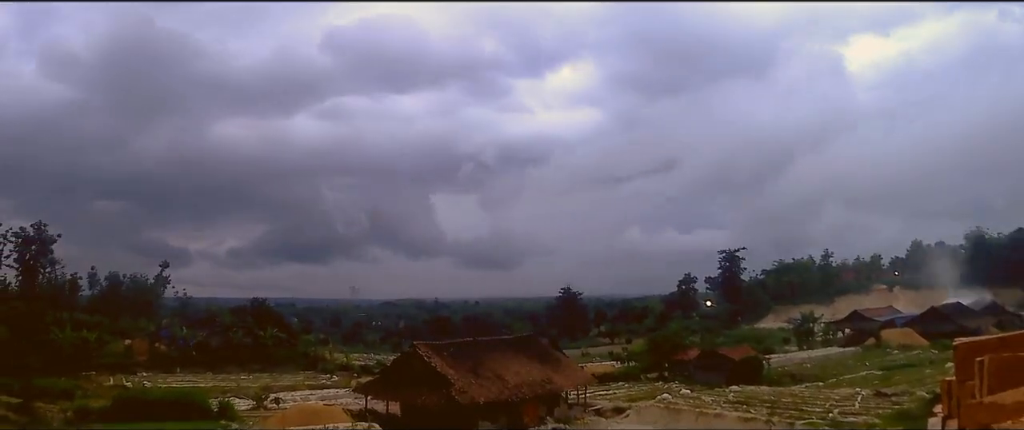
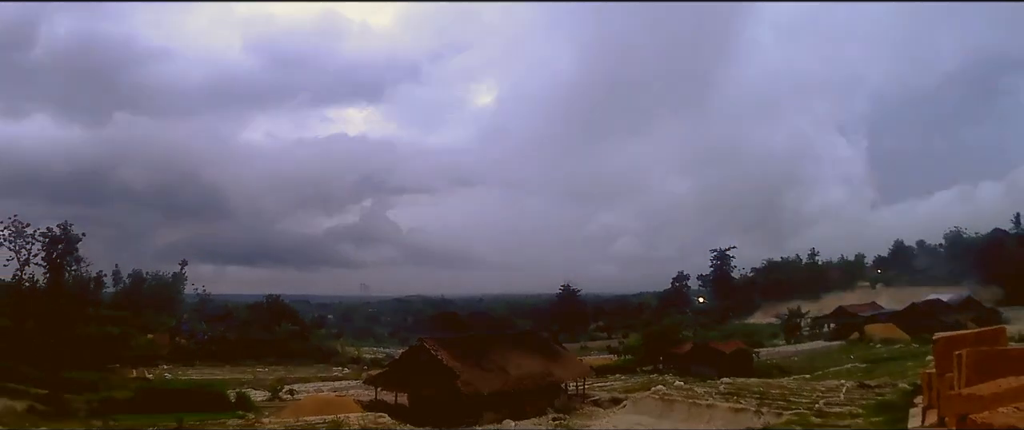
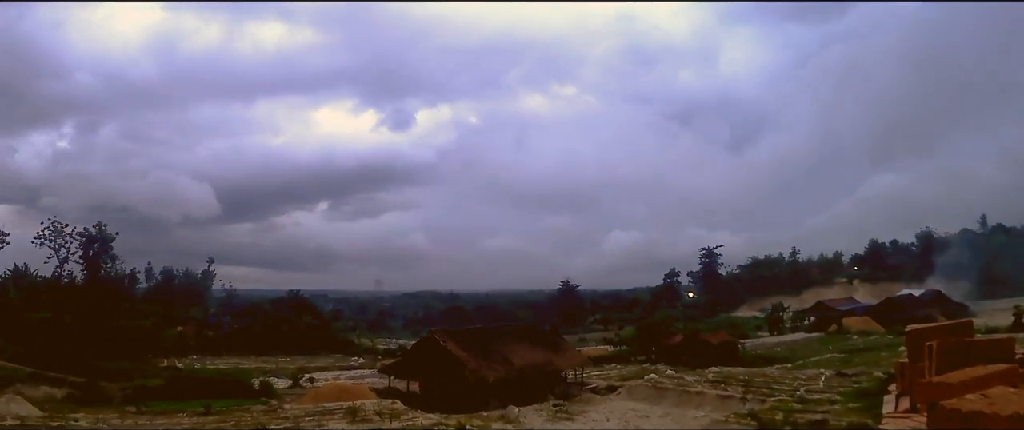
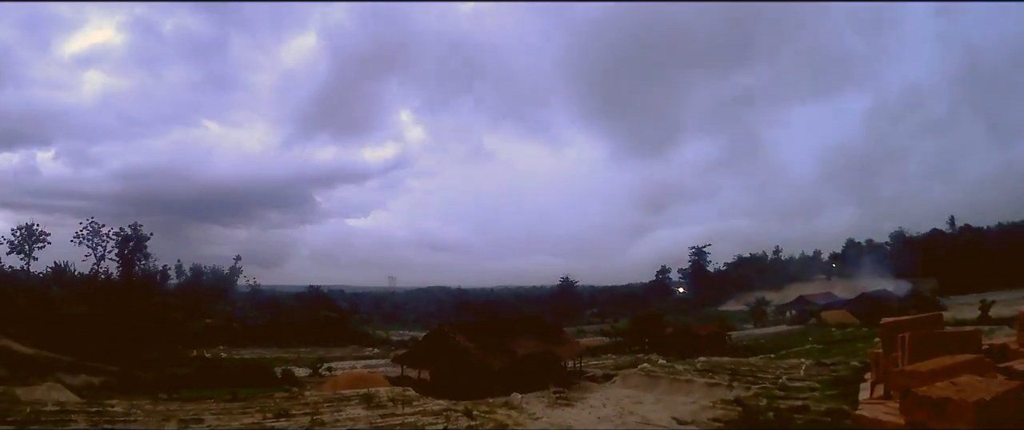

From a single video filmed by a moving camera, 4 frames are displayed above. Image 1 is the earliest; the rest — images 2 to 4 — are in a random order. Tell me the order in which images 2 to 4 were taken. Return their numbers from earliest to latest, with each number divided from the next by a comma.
2, 3, 4
